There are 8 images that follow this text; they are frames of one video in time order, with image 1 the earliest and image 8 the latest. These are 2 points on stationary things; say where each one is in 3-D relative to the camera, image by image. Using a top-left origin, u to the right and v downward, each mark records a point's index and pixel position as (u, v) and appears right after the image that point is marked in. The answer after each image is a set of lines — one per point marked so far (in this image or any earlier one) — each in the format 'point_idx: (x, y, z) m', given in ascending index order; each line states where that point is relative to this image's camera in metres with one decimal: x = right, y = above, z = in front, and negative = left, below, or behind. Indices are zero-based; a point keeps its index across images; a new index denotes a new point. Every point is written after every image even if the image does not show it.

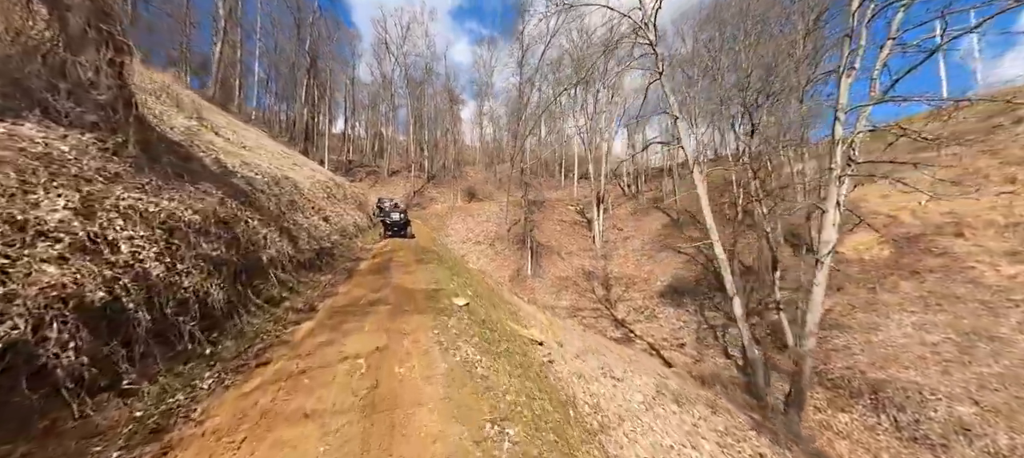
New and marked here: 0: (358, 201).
0: (-8.1, +1.6, +16.5) m
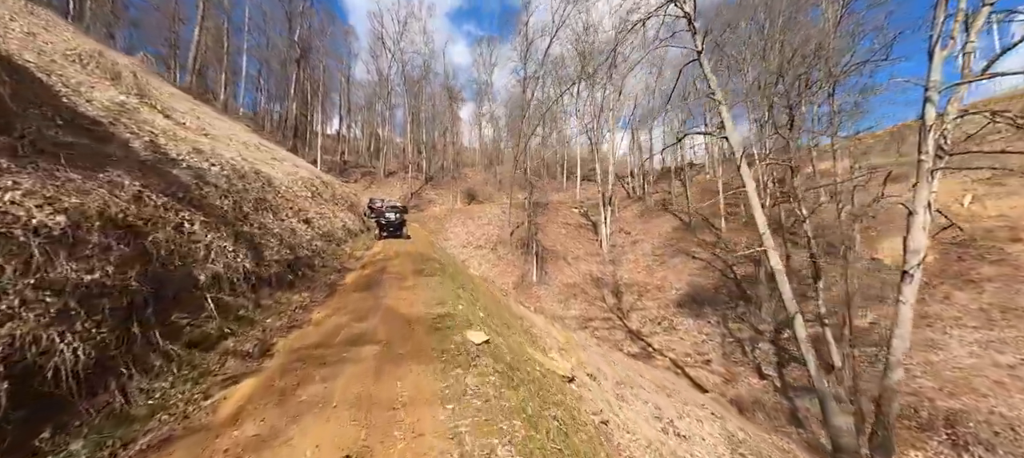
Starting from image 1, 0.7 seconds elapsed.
0: (-7.8, +1.4, +15.2) m
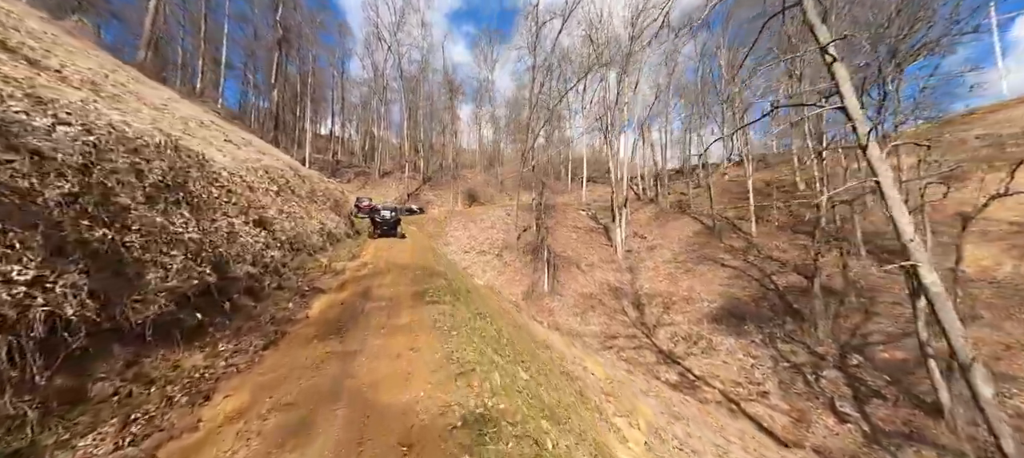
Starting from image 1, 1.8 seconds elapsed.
0: (-7.3, +1.2, +13.1) m
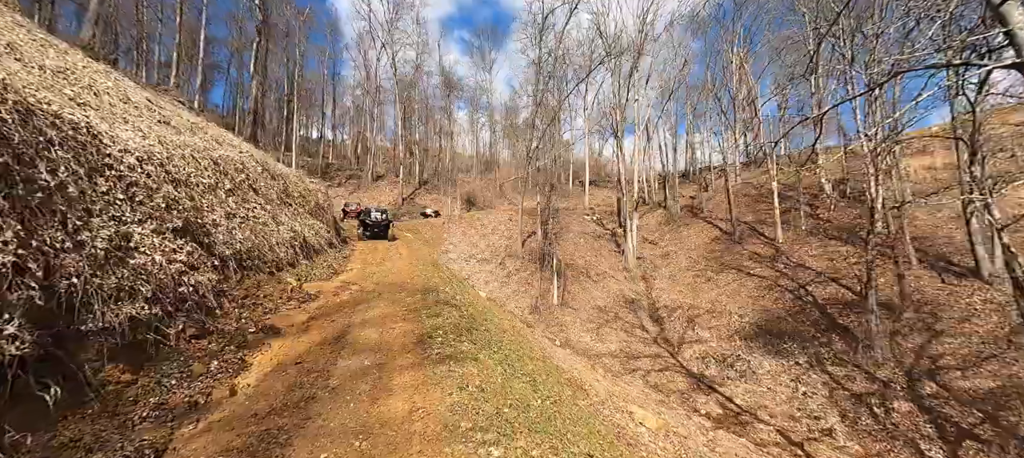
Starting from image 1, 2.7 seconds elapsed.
0: (-6.9, +1.0, +11.4) m
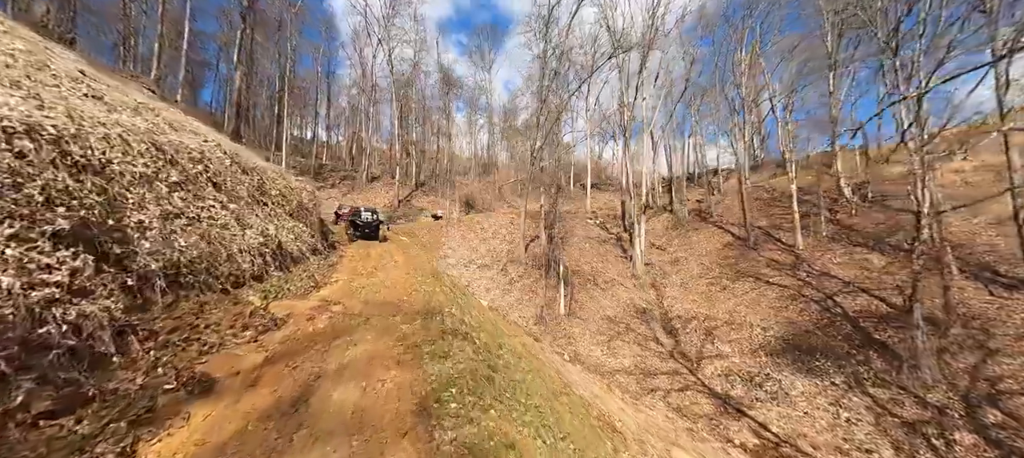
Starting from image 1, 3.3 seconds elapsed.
0: (-6.7, +0.9, +10.2) m
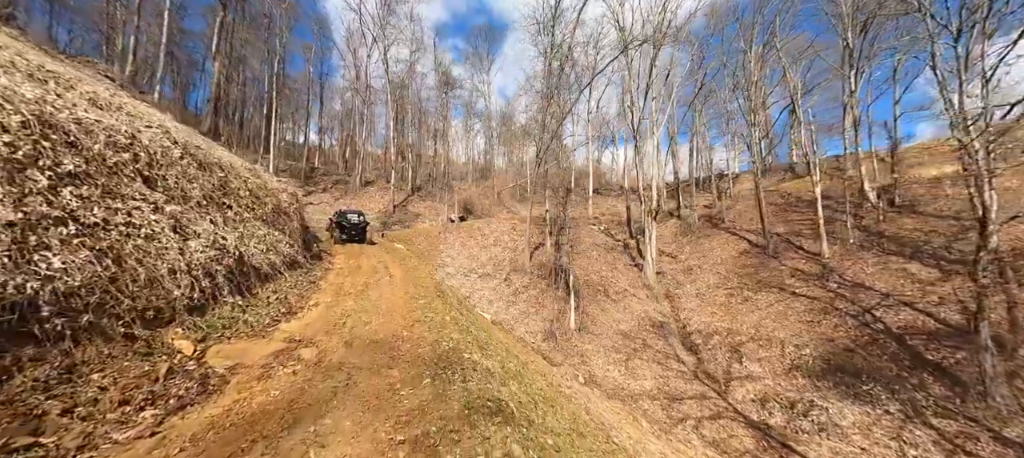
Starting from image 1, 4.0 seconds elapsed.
0: (-6.4, +0.7, +8.9) m
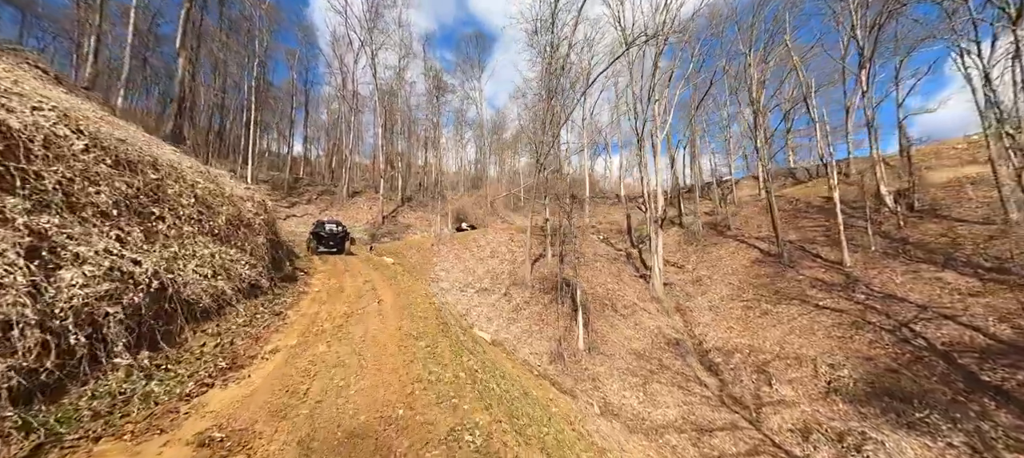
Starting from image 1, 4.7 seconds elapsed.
0: (-6.2, +0.3, +7.5) m
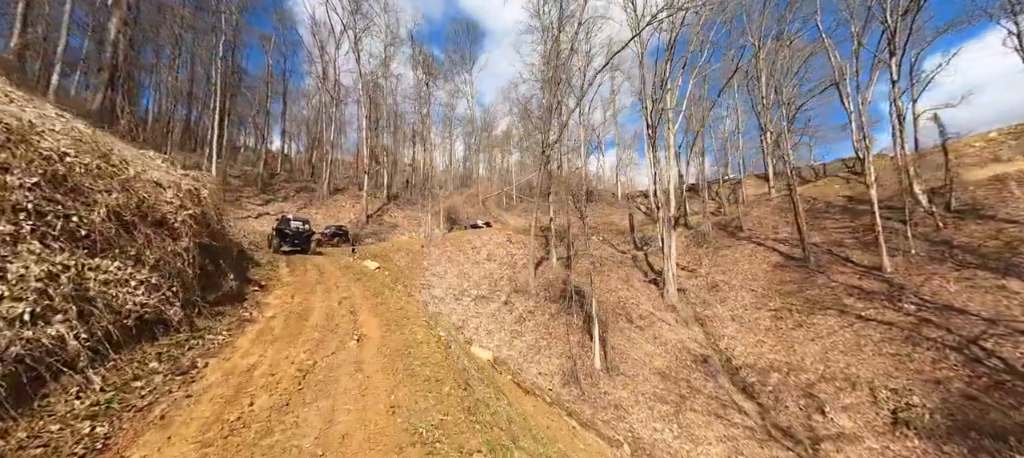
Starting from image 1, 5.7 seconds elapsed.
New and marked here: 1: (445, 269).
0: (-5.7, +0.3, +5.3) m
1: (-3.3, -2.0, +16.0) m
